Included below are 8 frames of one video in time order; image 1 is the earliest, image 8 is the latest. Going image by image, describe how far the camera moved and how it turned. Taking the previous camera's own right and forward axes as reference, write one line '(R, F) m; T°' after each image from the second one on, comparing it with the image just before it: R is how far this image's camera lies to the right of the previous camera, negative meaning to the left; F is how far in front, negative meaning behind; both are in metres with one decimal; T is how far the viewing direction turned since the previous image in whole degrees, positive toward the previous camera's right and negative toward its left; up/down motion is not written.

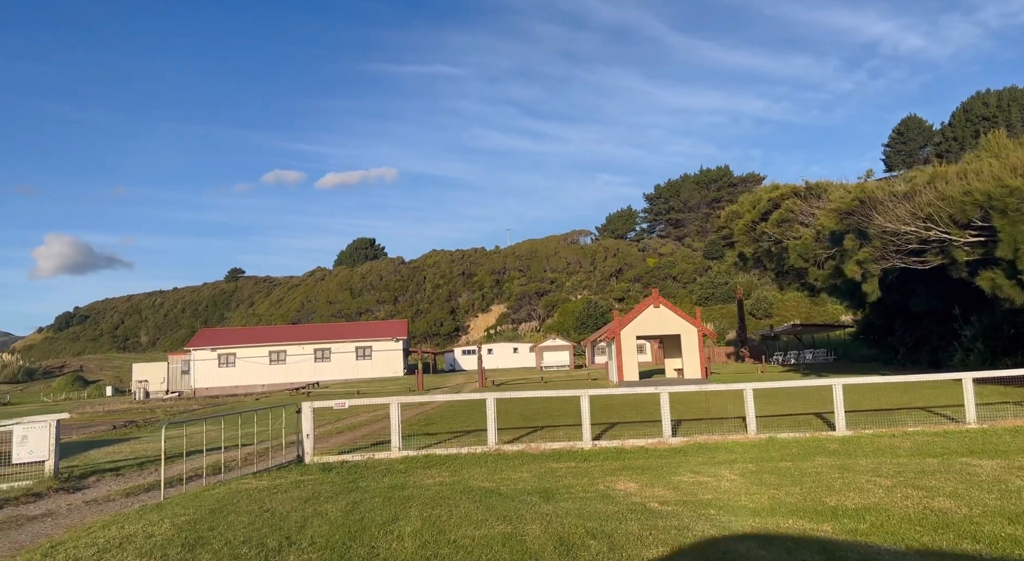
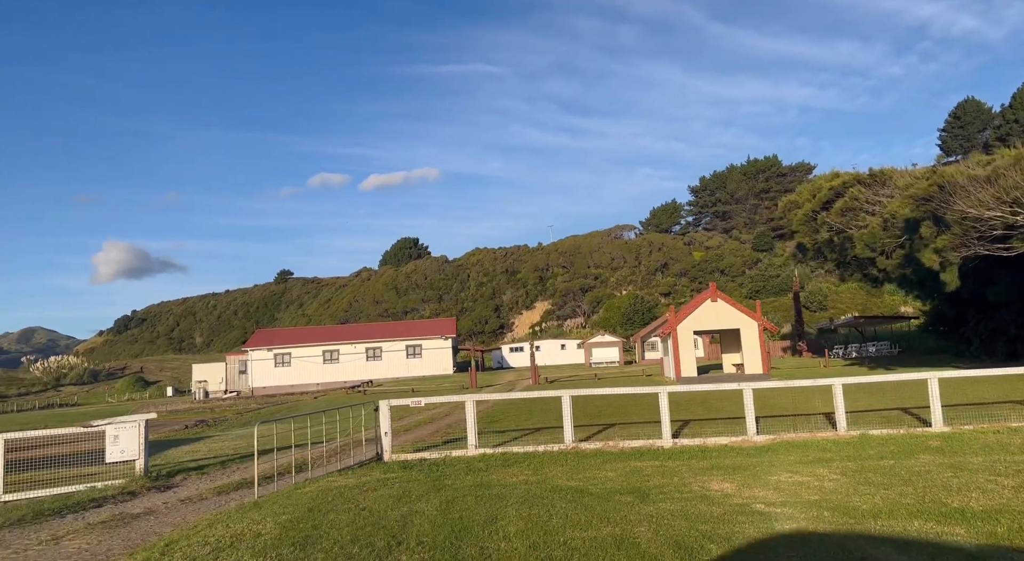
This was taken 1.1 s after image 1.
(-0.5, +0.1) m; -4°
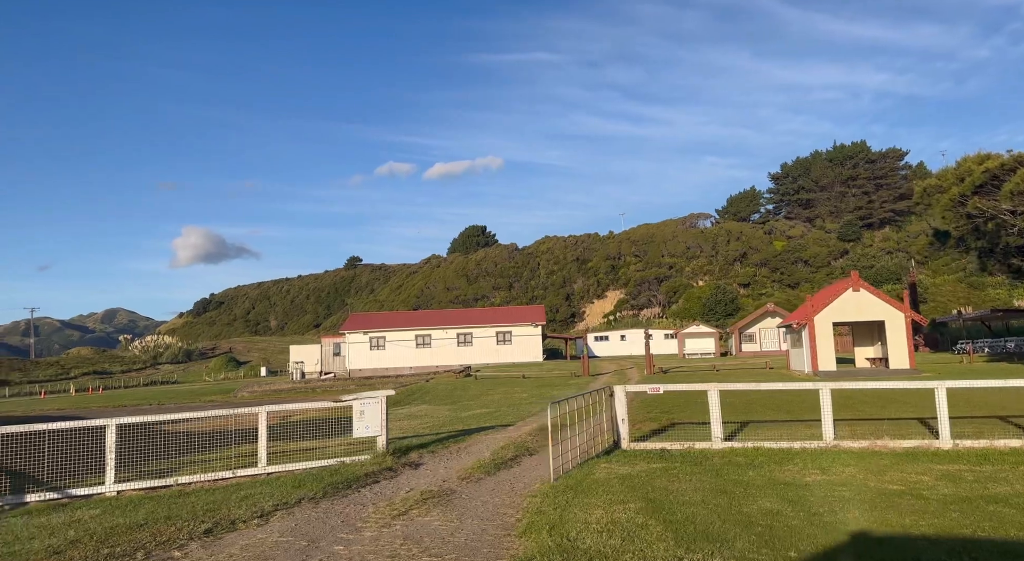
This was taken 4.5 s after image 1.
(-2.8, +0.3) m; -7°
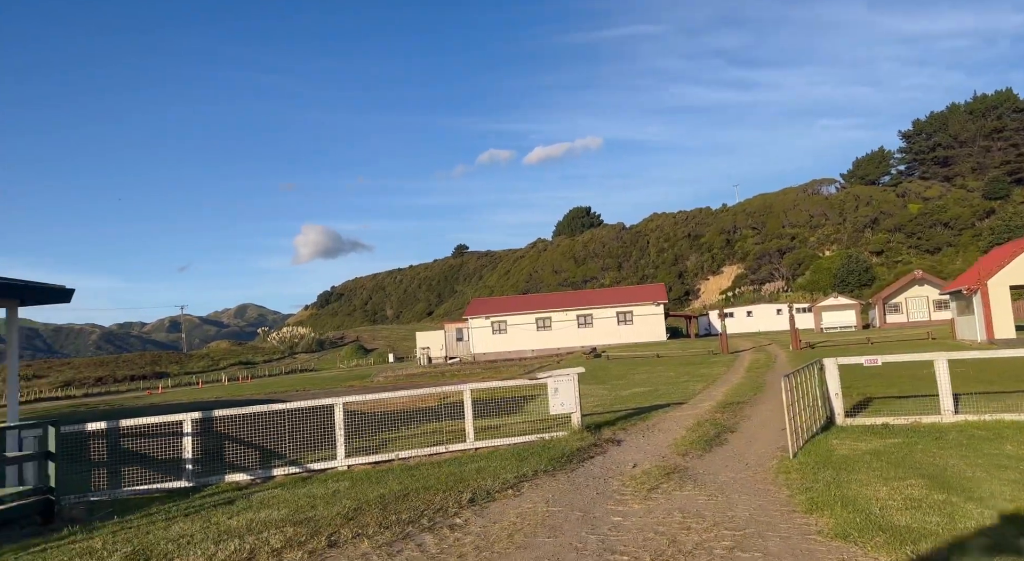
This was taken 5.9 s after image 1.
(-1.3, 0.0) m; -10°
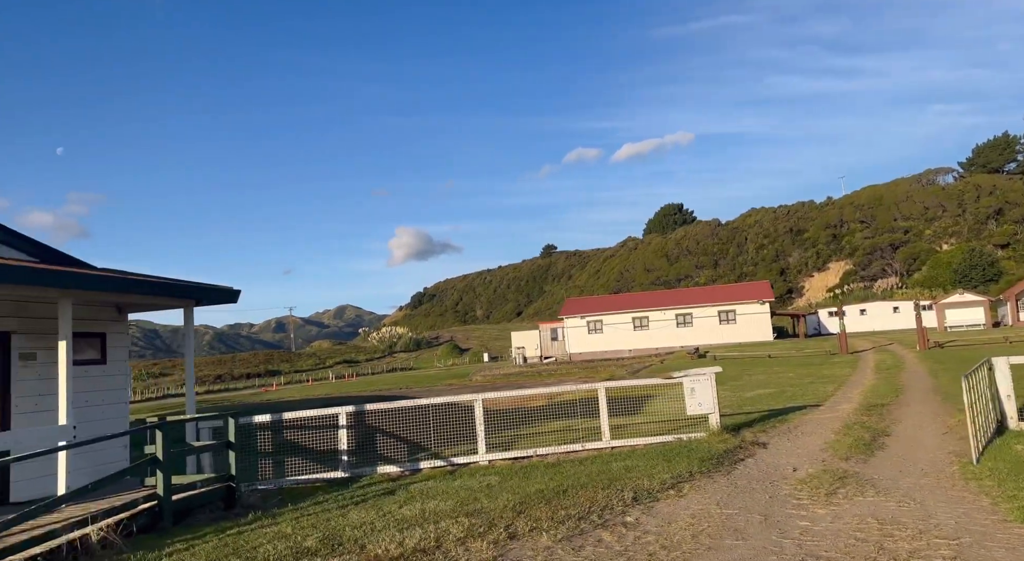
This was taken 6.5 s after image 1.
(-0.7, 0.0) m; -8°
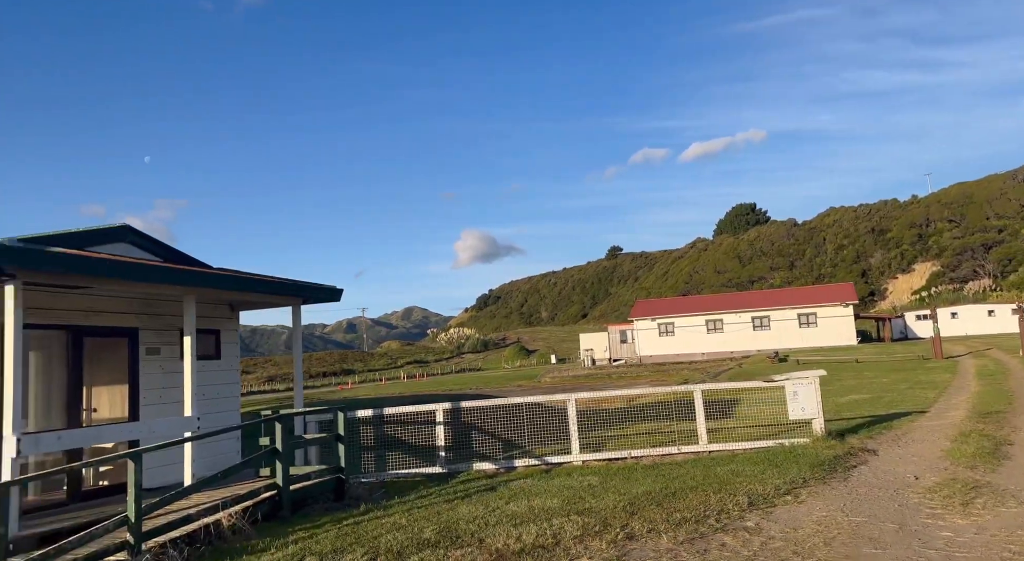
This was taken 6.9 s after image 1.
(-0.4, 0.0) m; -6°
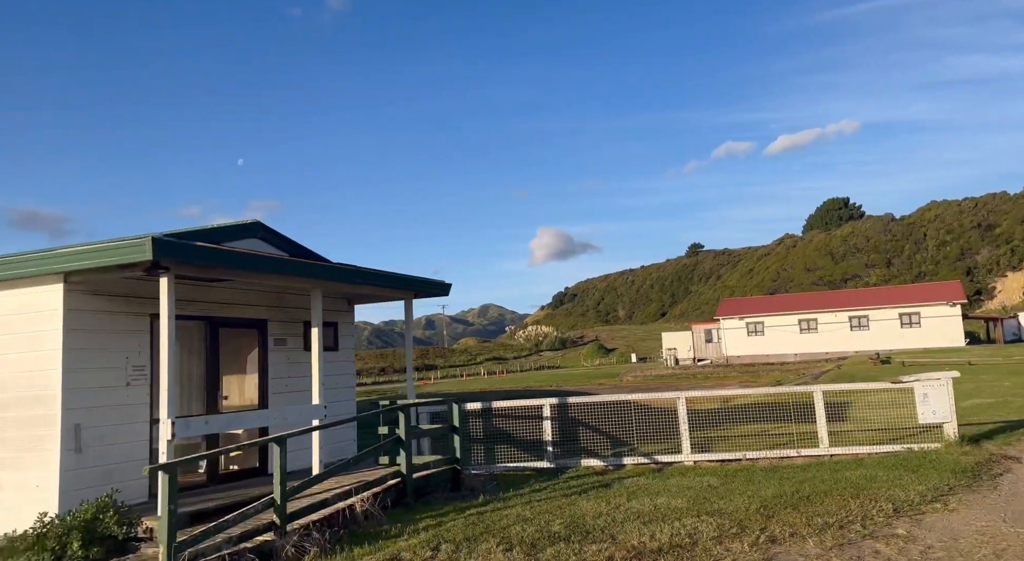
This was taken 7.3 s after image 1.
(-0.5, 0.0) m; -7°
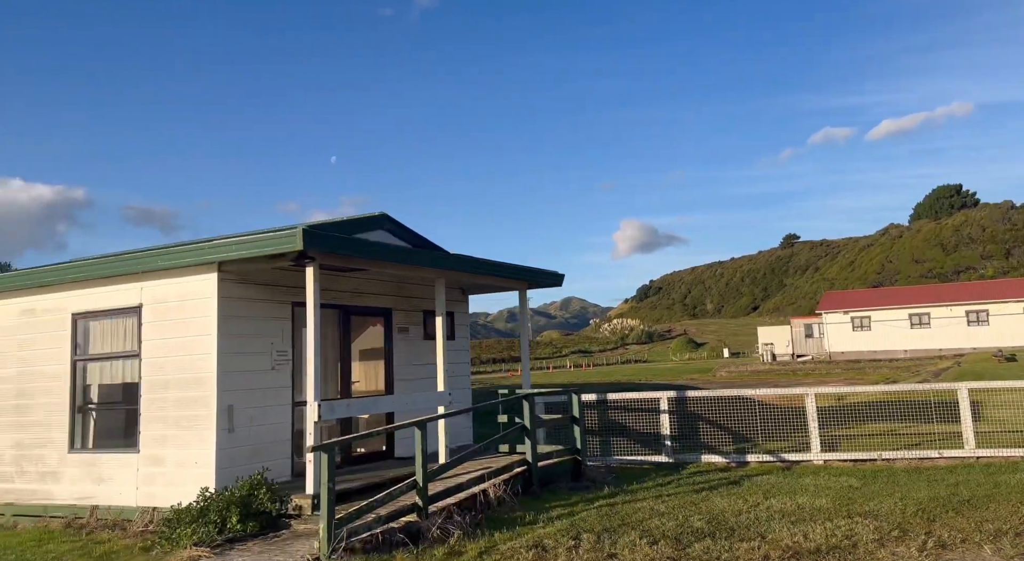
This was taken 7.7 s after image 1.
(-0.5, 0.0) m; -7°
